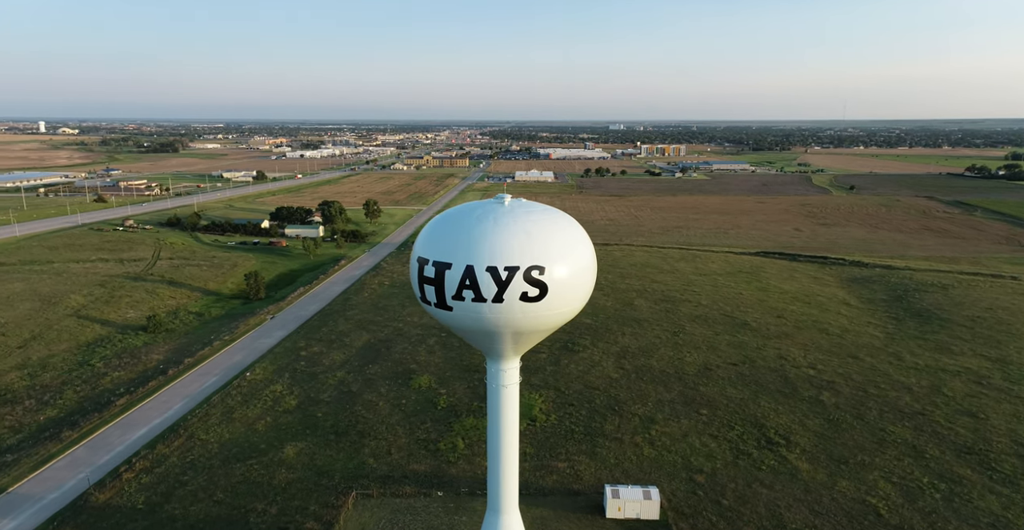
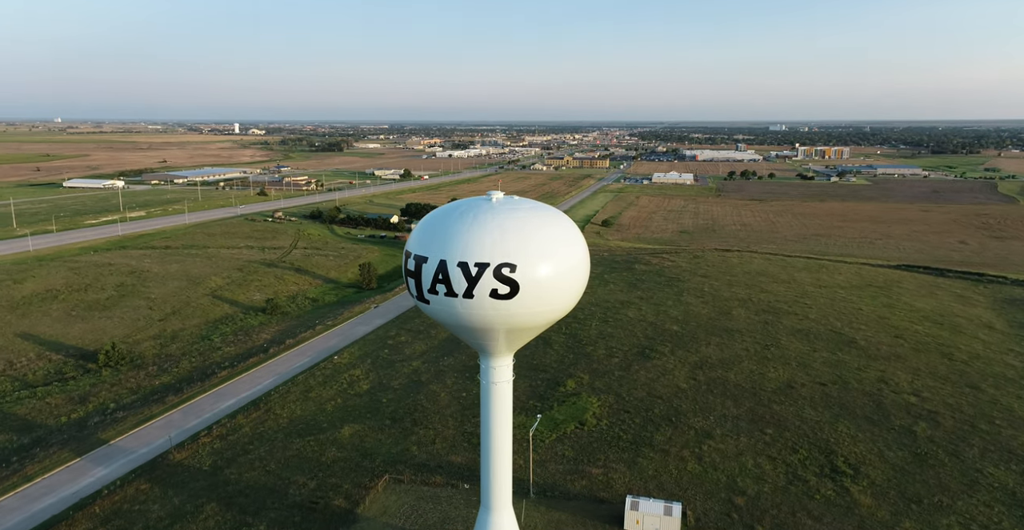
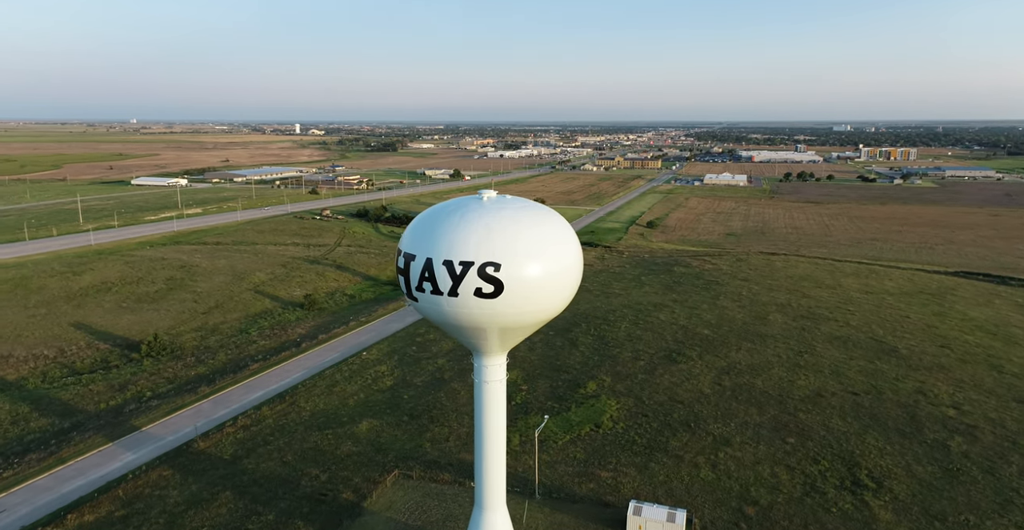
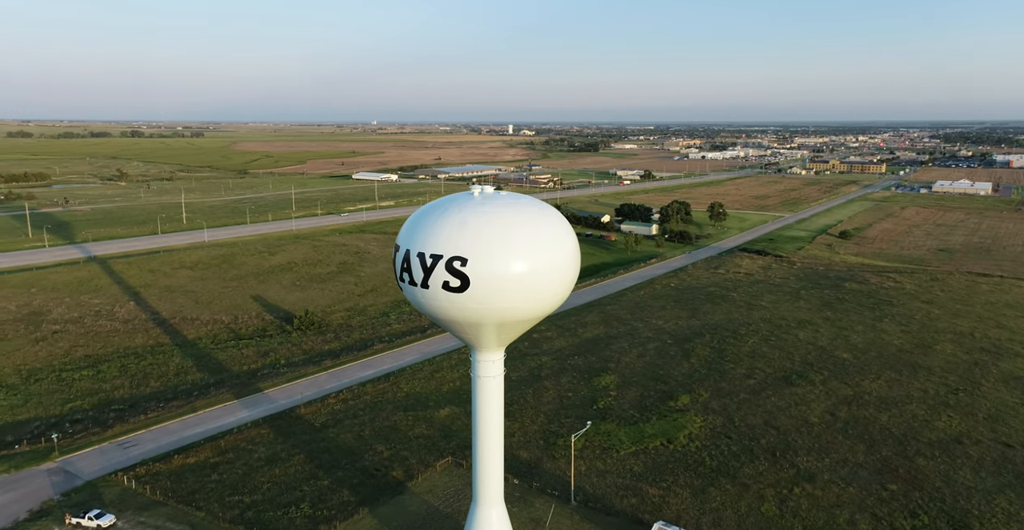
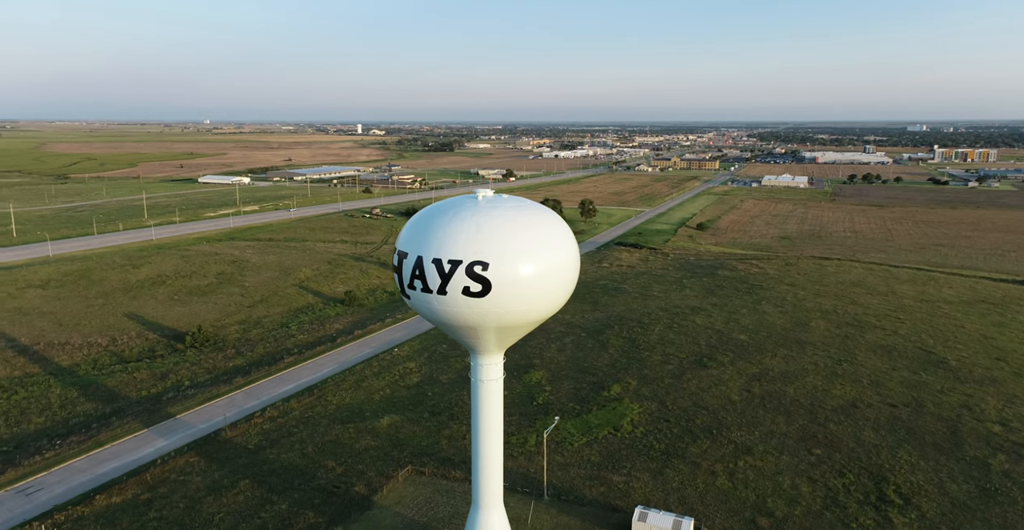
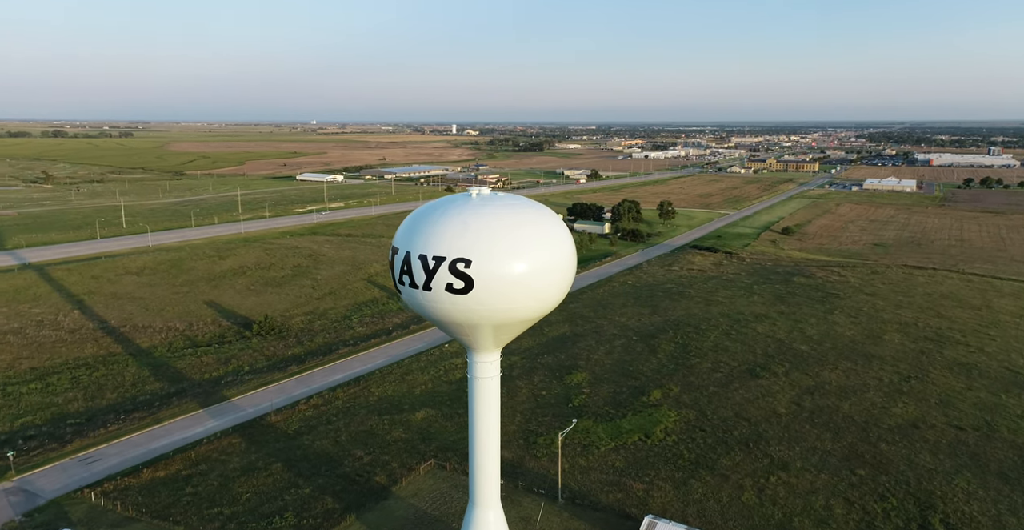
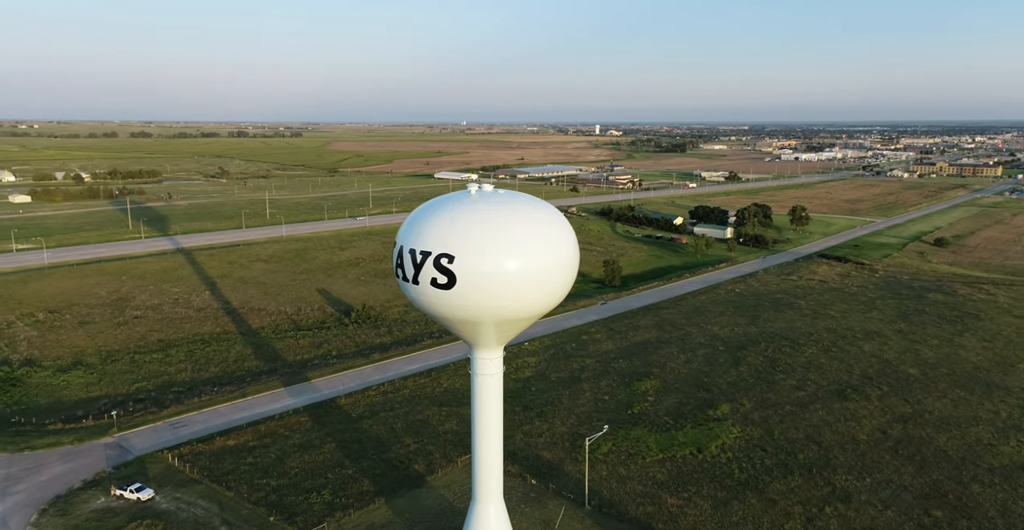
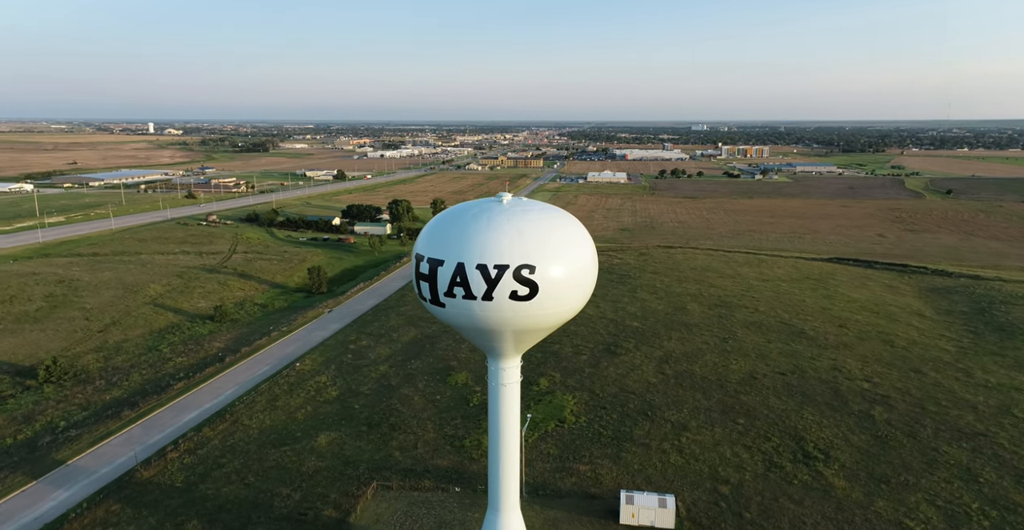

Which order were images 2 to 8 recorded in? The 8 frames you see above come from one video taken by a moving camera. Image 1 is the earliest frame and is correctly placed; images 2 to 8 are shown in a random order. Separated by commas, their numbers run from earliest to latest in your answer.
8, 2, 3, 5, 6, 4, 7
